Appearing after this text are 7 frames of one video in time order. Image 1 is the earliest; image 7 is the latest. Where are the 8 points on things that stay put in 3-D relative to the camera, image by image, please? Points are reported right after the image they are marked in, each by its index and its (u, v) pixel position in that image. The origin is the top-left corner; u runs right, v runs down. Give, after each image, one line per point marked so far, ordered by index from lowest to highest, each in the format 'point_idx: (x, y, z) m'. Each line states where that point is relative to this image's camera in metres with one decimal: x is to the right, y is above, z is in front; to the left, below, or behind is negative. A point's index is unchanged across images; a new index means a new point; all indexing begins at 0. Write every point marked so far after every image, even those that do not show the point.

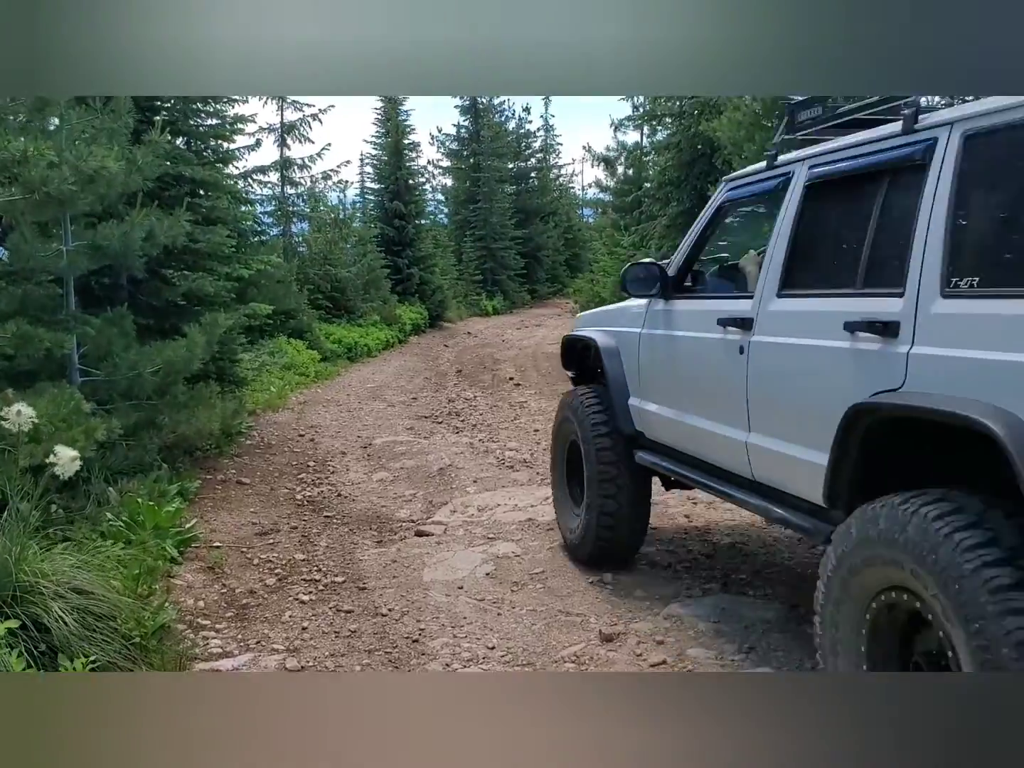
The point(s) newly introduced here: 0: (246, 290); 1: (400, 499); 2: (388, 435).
0: (-1.0, +0.3, +3.5) m
1: (-0.4, -0.4, +3.4) m
2: (-0.5, -0.2, +3.5) m
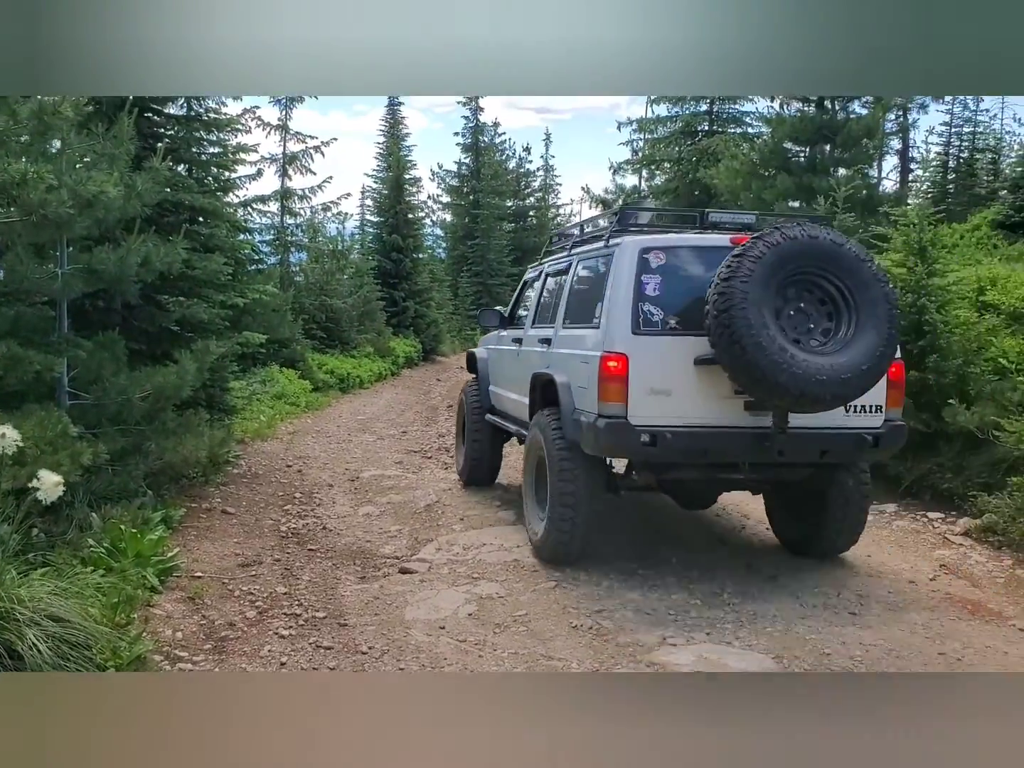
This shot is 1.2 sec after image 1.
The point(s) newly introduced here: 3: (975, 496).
0: (-1.0, +0.2, +3.5) m
1: (-0.4, -0.5, +3.3) m
2: (-0.5, -0.3, +3.5) m
3: (+1.6, -0.4, +3.3) m
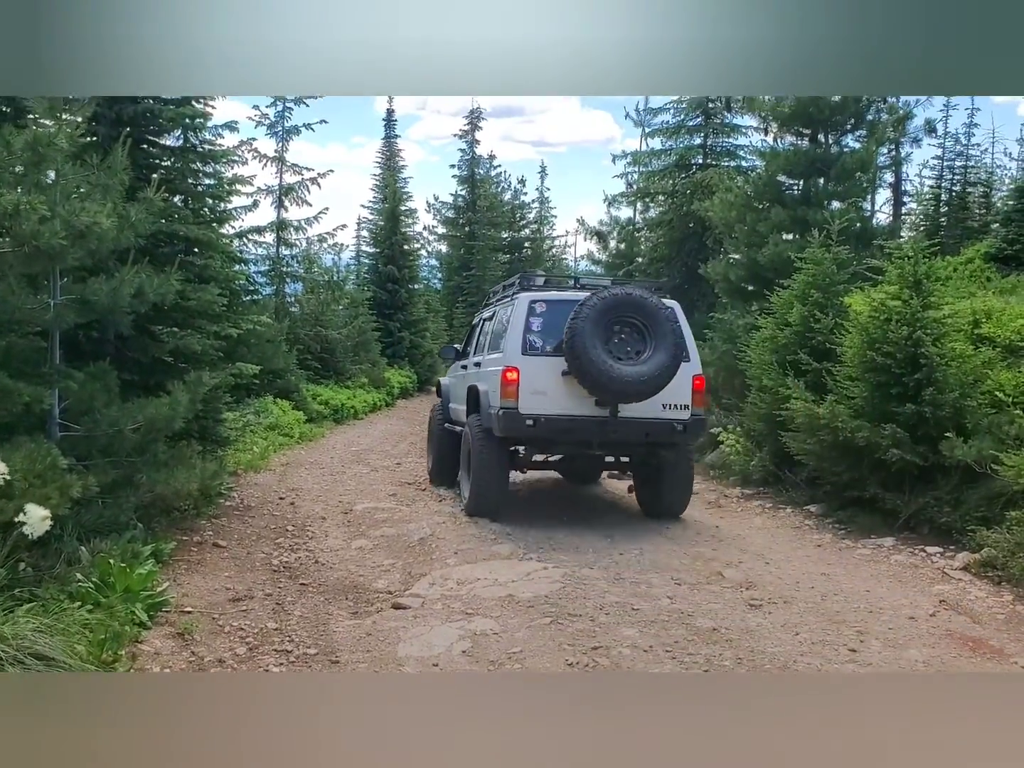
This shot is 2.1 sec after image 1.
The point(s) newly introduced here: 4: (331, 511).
0: (-1.0, +0.1, +3.5) m
1: (-0.5, -0.6, +3.3) m
2: (-0.5, -0.4, +3.5) m
3: (+1.6, -0.5, +3.3) m
4: (-0.6, -0.4, +3.4) m
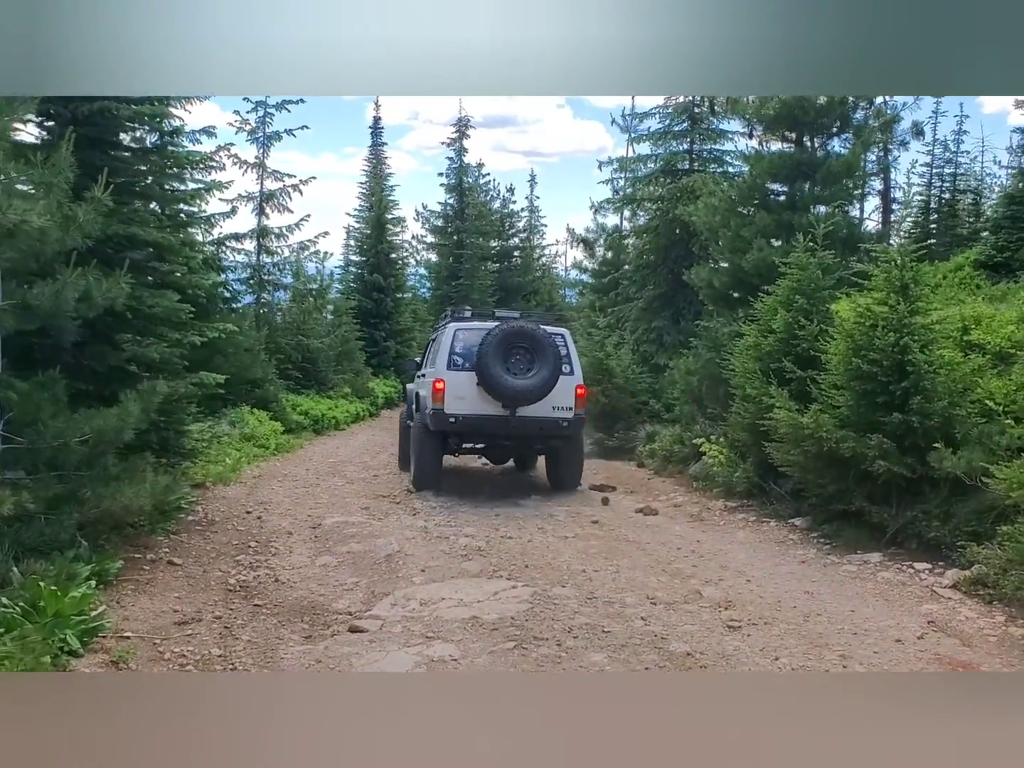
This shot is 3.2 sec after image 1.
0: (-1.1, +0.1, +3.4) m
1: (-0.5, -0.7, +3.2) m
2: (-0.6, -0.5, +3.4) m
3: (+1.5, -0.5, +3.2) m
4: (-0.7, -0.5, +3.3) m
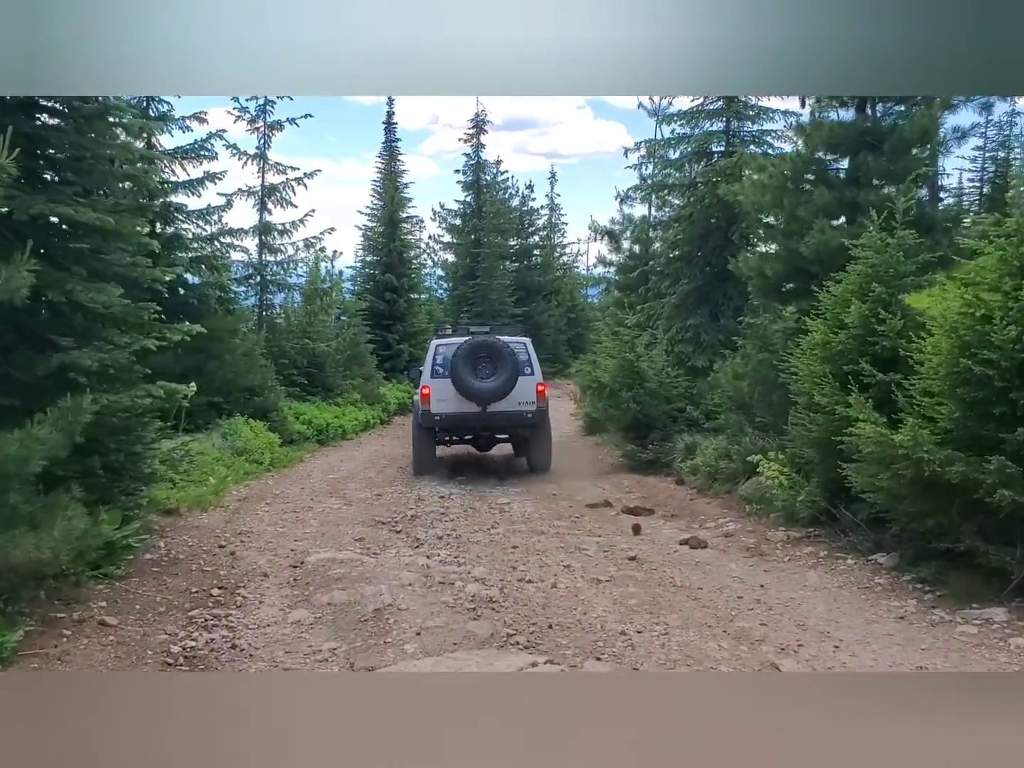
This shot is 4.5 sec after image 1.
0: (-1.0, +0.1, +2.9) m
1: (-0.5, -0.7, +2.6) m
2: (-0.5, -0.5, +2.8) m
3: (+1.5, -0.5, +2.6) m
4: (-0.7, -0.5, +2.8) m
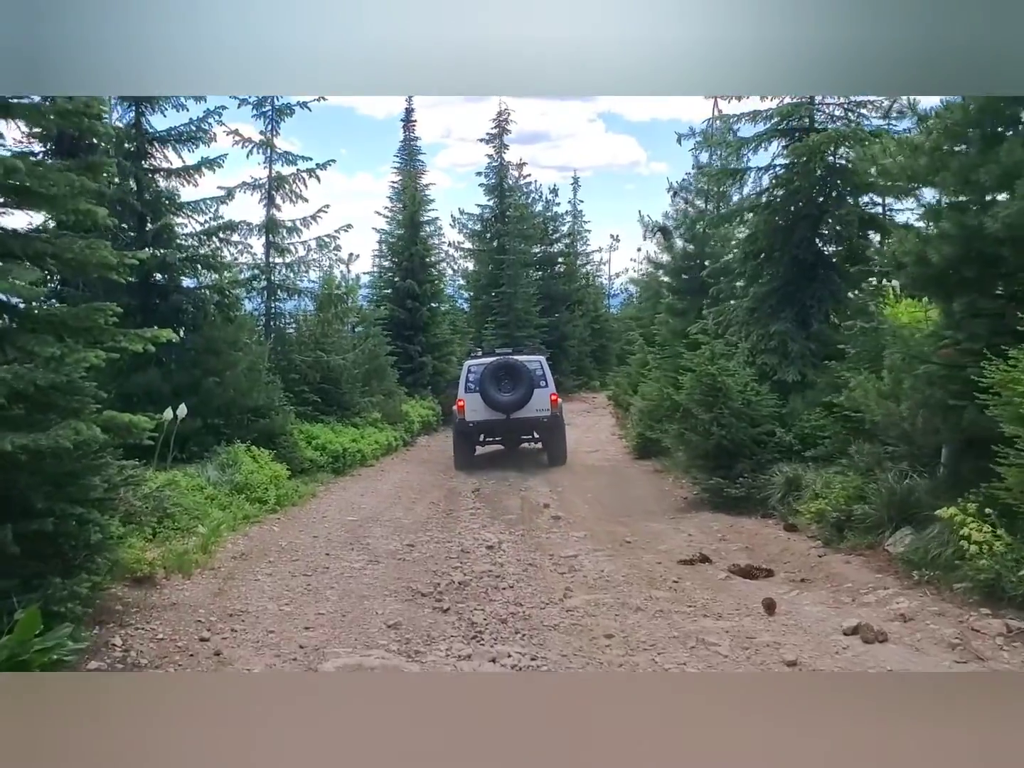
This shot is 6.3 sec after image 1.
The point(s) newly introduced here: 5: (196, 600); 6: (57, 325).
0: (-0.8, 0.0, +2.1) m
1: (-0.3, -0.7, +1.8) m
2: (-0.3, -0.5, +2.0) m
3: (+1.7, -0.6, +1.7) m
4: (-0.5, -0.6, +2.0) m
5: (-0.7, -0.5, +2.0) m
6: (-1.0, +0.1, +2.0) m
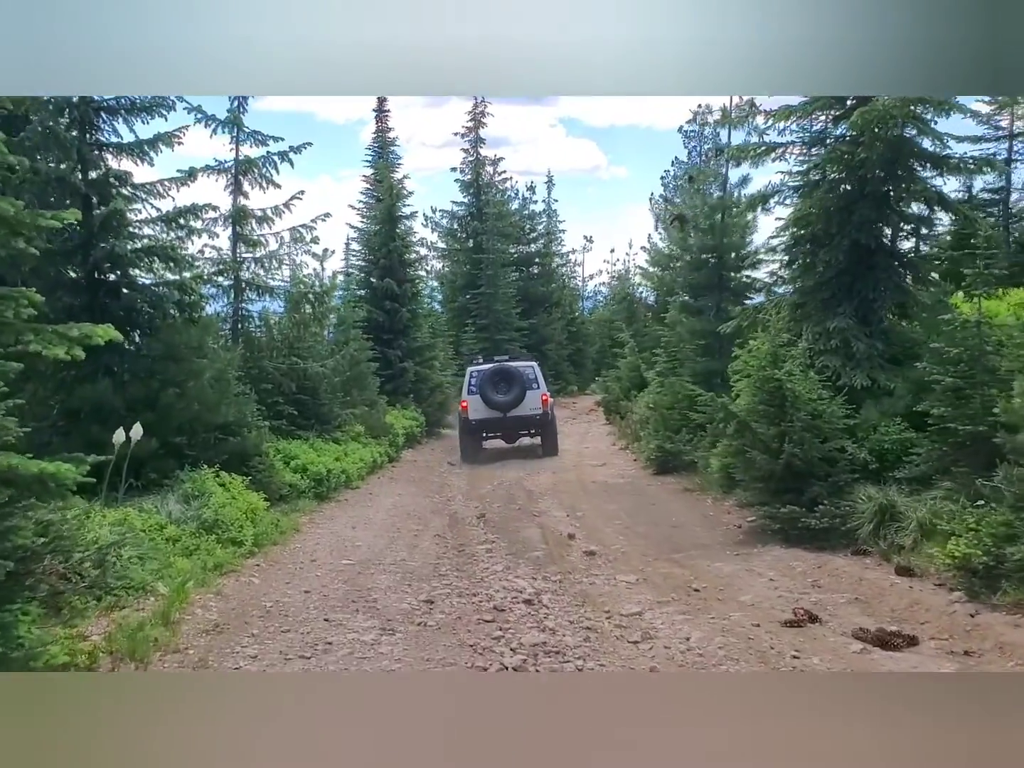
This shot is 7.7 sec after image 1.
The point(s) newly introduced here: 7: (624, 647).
0: (-0.7, 0.0, +1.4) m
1: (-0.1, -0.8, +1.1) m
2: (-0.2, -0.6, +1.3) m
3: (+1.9, -0.6, +1.1) m
4: (-0.3, -0.6, +1.3) m
5: (-0.5, -0.5, +1.3) m
6: (-0.8, +0.1, +1.3) m
7: (+0.3, -0.6, +1.9) m
